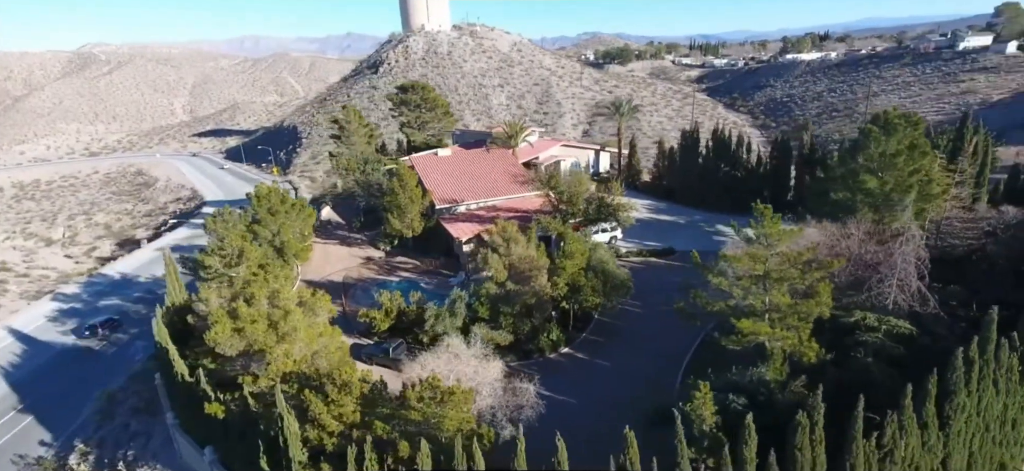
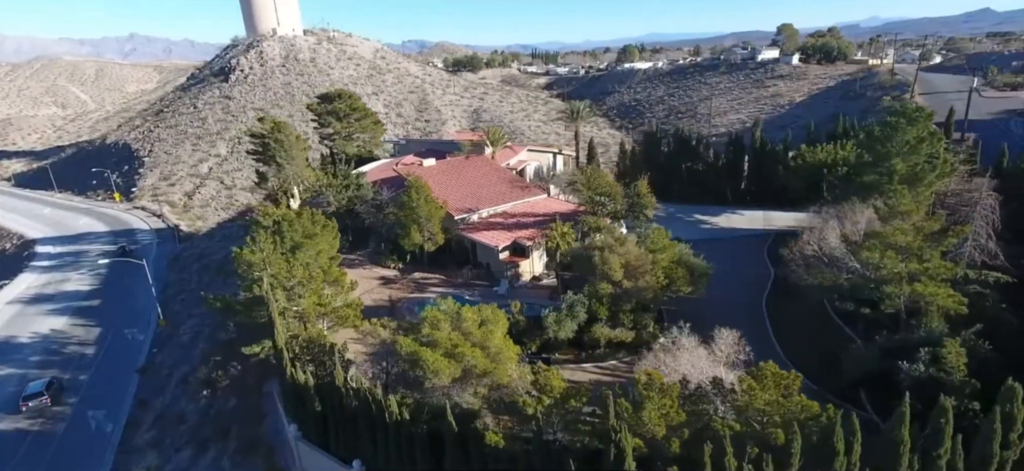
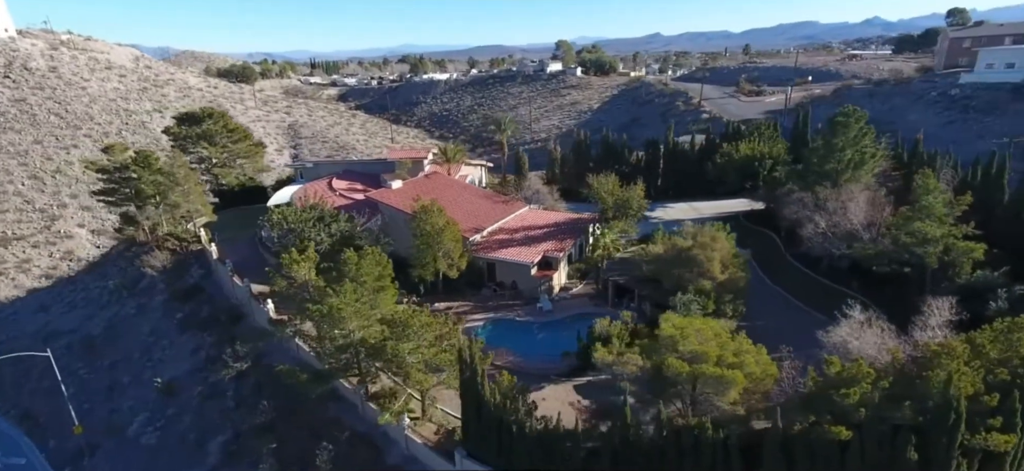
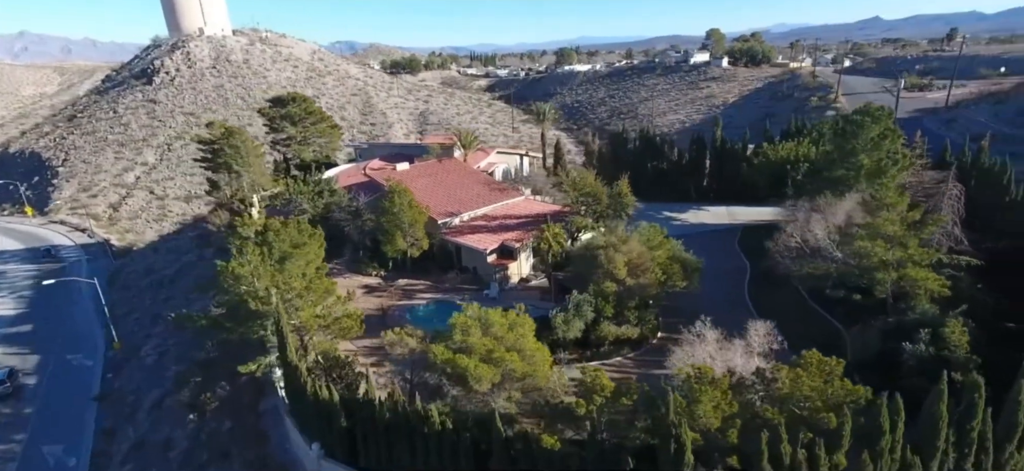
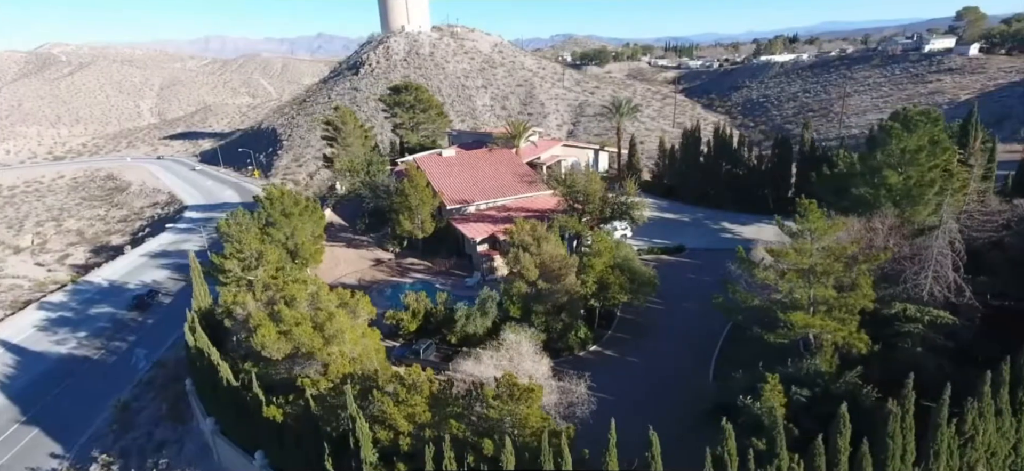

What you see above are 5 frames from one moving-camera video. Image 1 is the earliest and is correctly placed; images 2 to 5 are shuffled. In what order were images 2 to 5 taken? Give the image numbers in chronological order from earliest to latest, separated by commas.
5, 2, 4, 3
